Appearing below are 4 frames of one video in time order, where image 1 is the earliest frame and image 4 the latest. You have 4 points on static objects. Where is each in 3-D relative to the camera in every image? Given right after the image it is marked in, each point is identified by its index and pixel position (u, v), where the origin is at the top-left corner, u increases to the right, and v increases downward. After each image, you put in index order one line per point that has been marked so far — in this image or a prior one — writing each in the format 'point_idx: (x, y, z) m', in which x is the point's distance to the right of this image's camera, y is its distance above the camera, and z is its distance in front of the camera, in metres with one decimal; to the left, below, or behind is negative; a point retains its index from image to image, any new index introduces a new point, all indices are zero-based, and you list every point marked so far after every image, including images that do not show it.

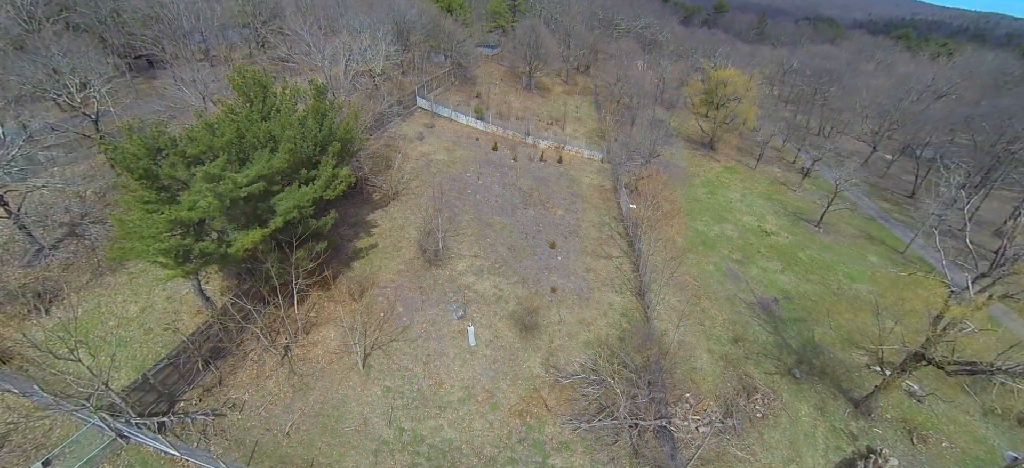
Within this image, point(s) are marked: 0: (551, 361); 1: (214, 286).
0: (+1.5, -4.7, +14.2) m
1: (-11.4, -2.0, +14.4) m
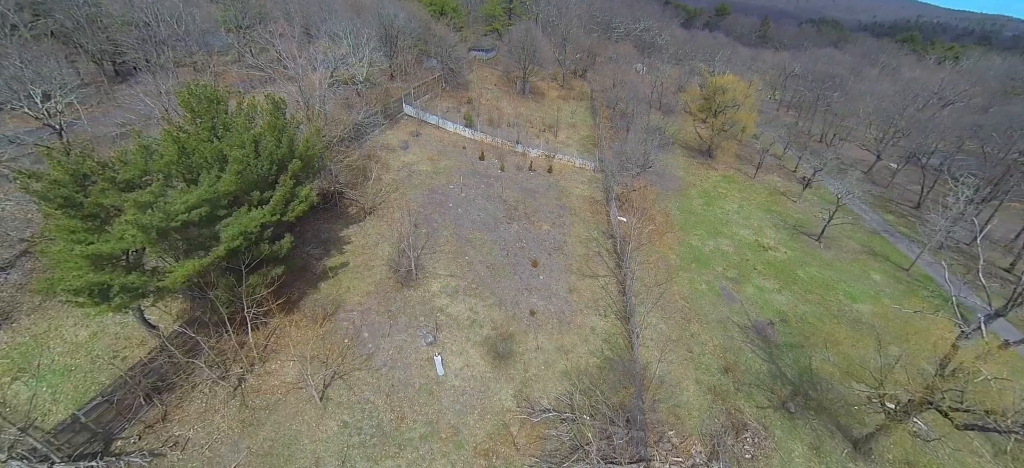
0: (+0.4, -5.5, +13.2) m
1: (-12.4, -2.8, +13.6) m
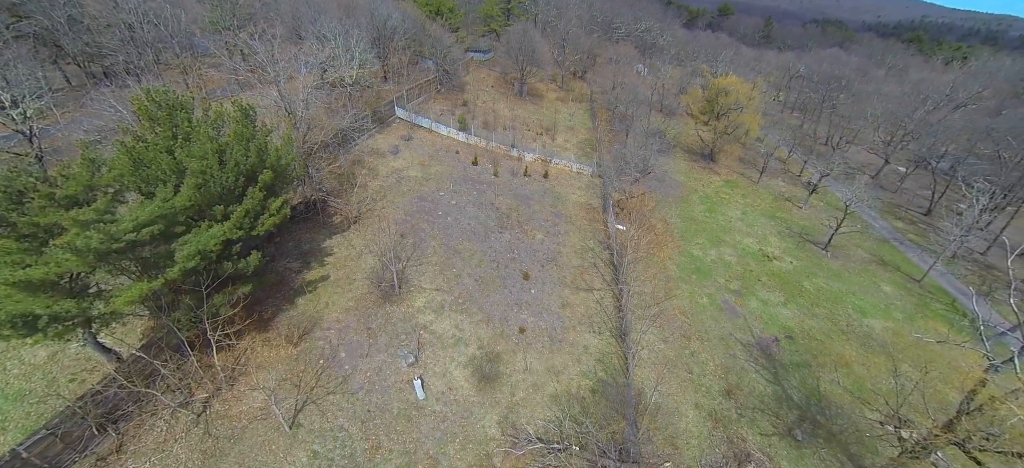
0: (-0.1, -6.0, +12.3) m
1: (-12.9, -3.2, +12.7) m
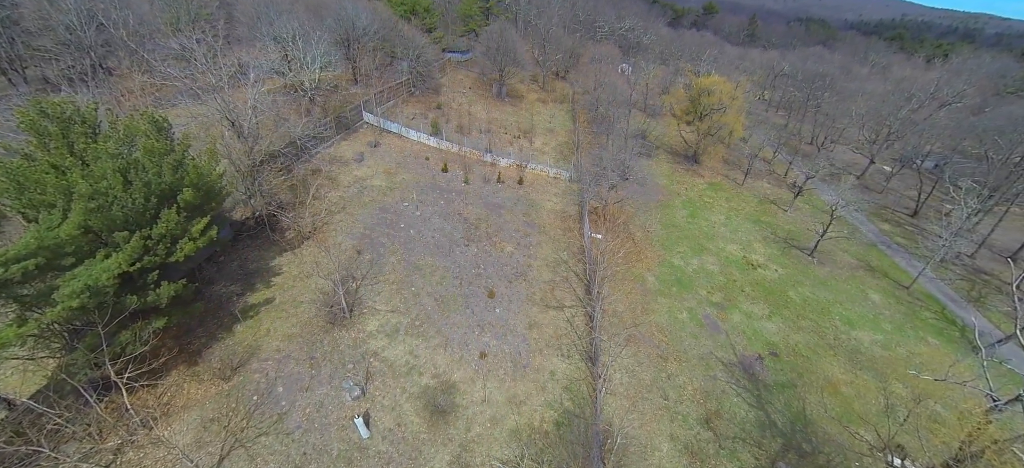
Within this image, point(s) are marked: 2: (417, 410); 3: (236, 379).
0: (-1.4, -6.7, +11.0) m
1: (-14.3, -4.1, +11.2) m
2: (-3.0, -5.7, +12.1) m
3: (-9.0, -4.7, +12.2) m
